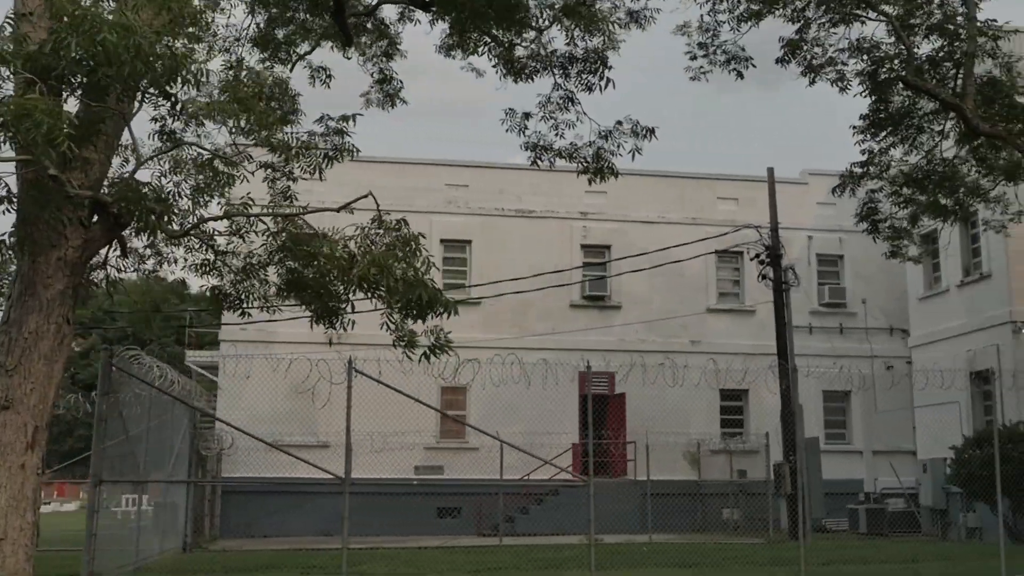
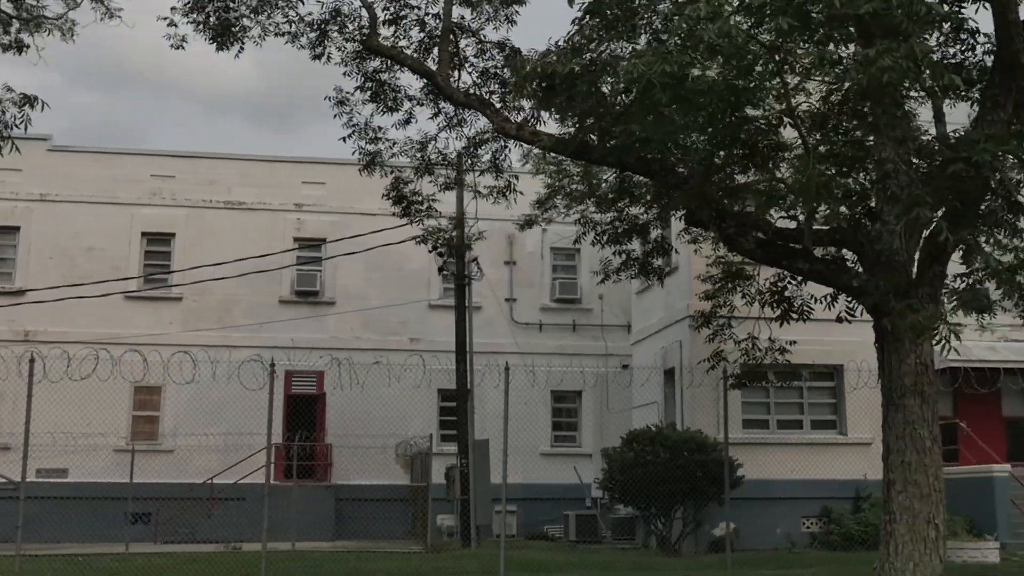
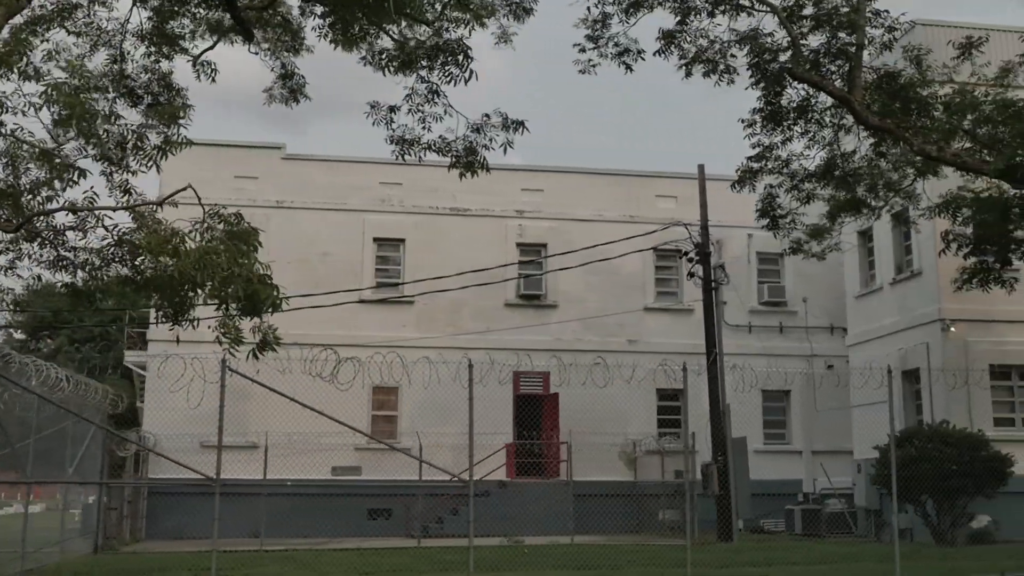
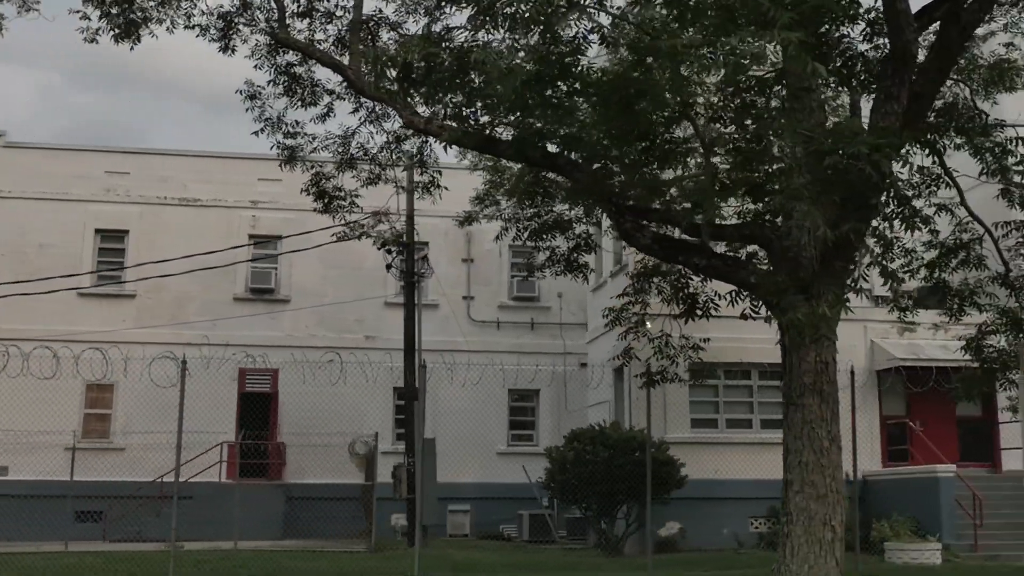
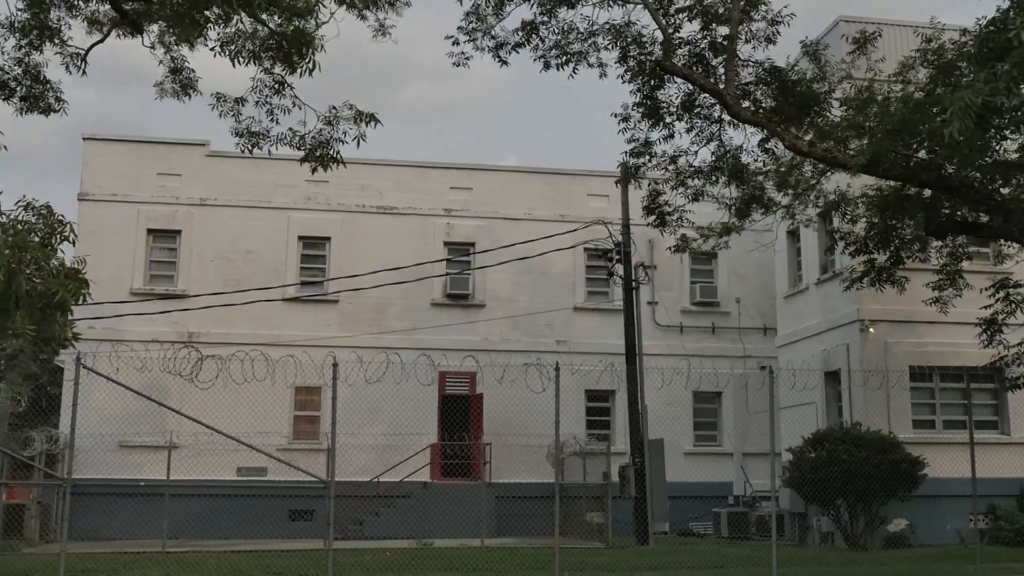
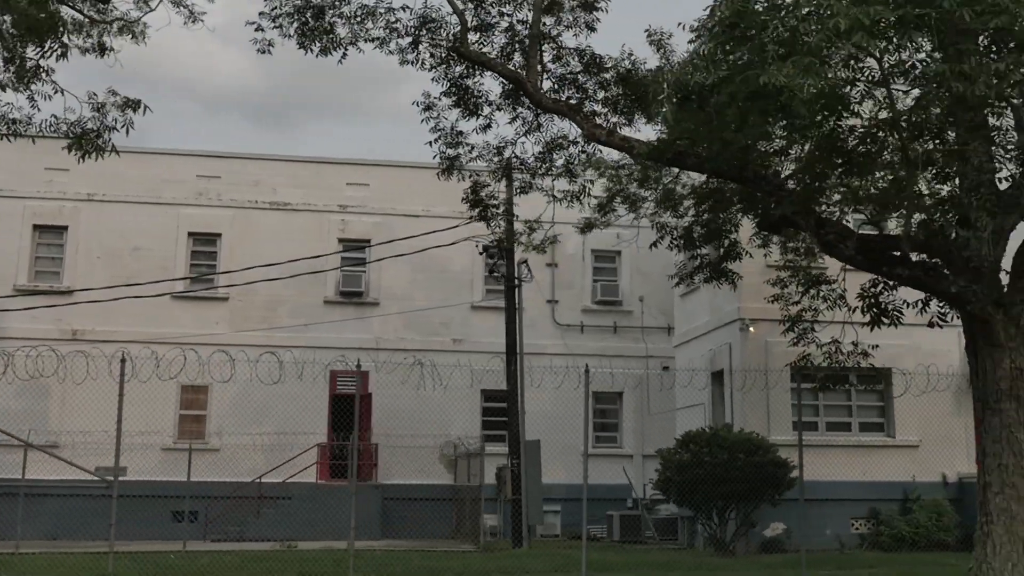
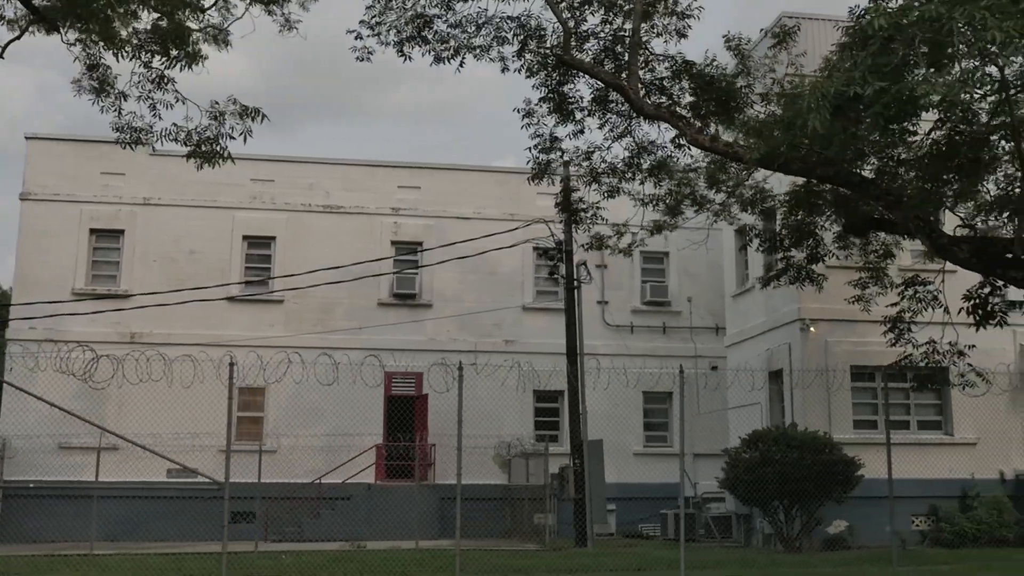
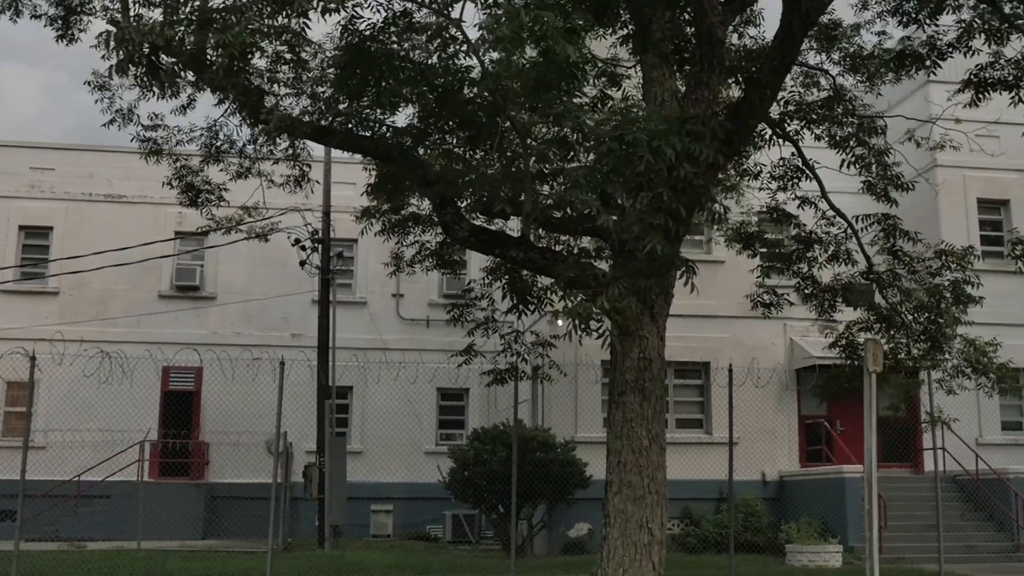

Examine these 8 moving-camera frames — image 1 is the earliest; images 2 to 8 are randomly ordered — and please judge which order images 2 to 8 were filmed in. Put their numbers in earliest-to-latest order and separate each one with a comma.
3, 5, 7, 6, 2, 4, 8
